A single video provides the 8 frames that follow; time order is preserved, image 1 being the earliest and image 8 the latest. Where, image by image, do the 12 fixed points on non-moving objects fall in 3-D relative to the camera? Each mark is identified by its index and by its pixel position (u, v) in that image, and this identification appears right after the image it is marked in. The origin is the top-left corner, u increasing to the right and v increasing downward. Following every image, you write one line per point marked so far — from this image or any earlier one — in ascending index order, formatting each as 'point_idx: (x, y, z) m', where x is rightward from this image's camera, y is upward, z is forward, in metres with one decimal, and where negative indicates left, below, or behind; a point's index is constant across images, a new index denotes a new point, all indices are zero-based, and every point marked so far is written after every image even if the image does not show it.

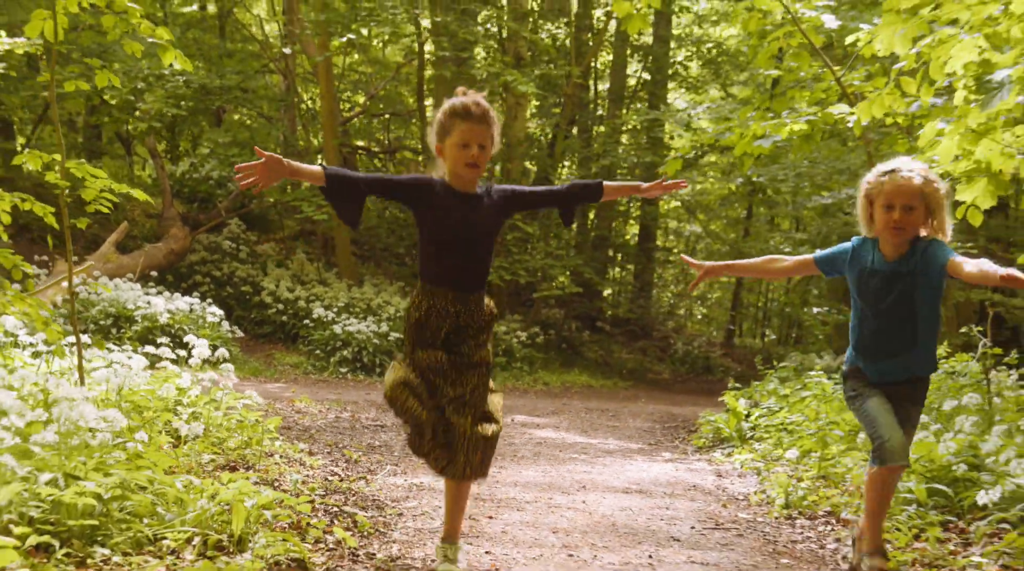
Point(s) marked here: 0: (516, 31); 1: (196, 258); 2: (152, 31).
0: (+0.1, +3.6, +14.5) m
1: (-4.4, +0.4, +14.4) m
2: (-2.1, +1.5, +6.0) m
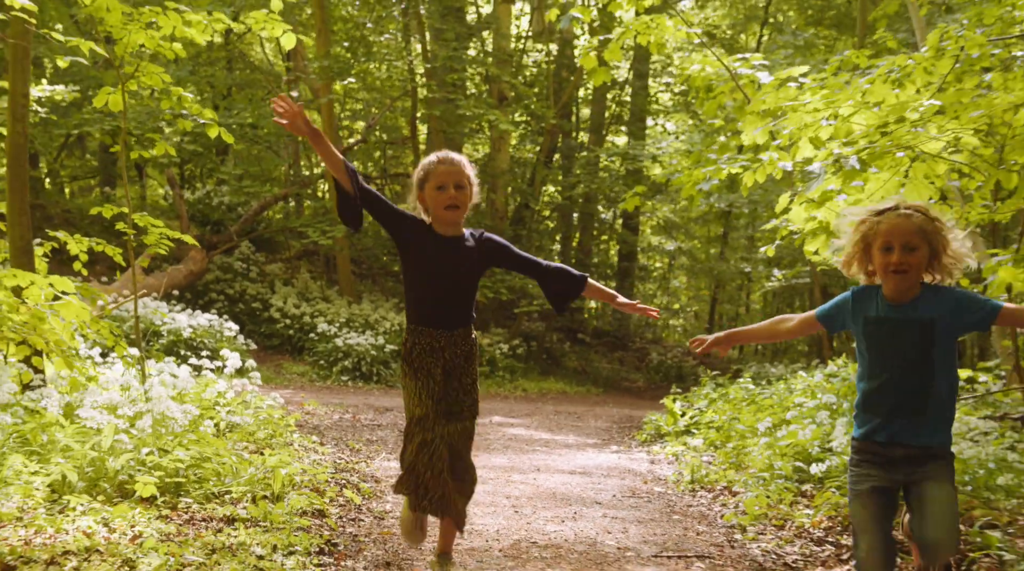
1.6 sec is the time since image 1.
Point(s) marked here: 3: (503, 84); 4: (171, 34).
0: (-0.2, +3.3, +16.1) m
1: (-4.7, +0.1, +15.9) m
2: (-2.3, +1.3, +7.6) m
3: (-0.2, +3.3, +16.7) m
4: (-2.4, +1.8, +7.3) m
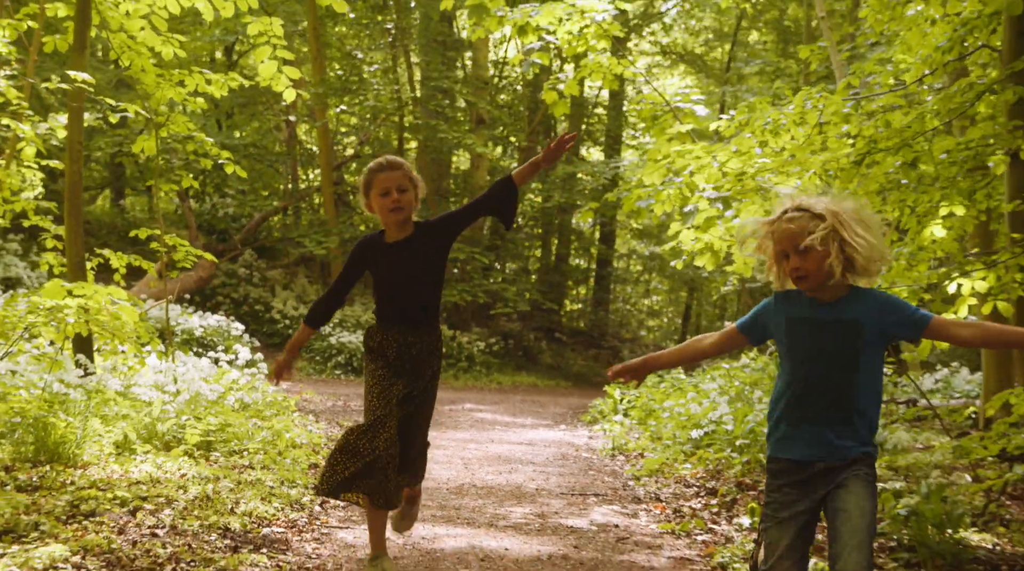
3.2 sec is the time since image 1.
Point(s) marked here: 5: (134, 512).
0: (-0.6, +3.2, +17.9) m
1: (-5.1, 0.0, +17.7) m
2: (-2.7, +1.2, +9.3) m
3: (-0.6, +3.2, +18.5) m
4: (-2.8, +1.7, +9.0) m
5: (-1.8, -1.1, +5.0) m
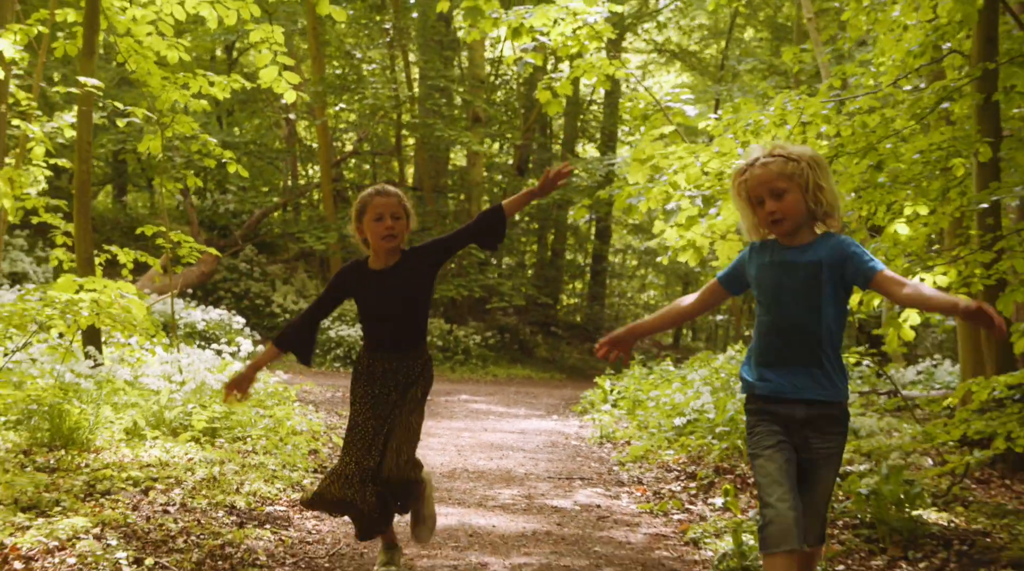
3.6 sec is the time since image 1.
0: (-0.7, +3.3, +18.2) m
1: (-5.2, +0.1, +18.0) m
2: (-2.7, +1.3, +9.7) m
3: (-0.6, +3.3, +18.8) m
4: (-2.9, +1.8, +9.4) m
5: (-1.9, -1.1, +5.4) m
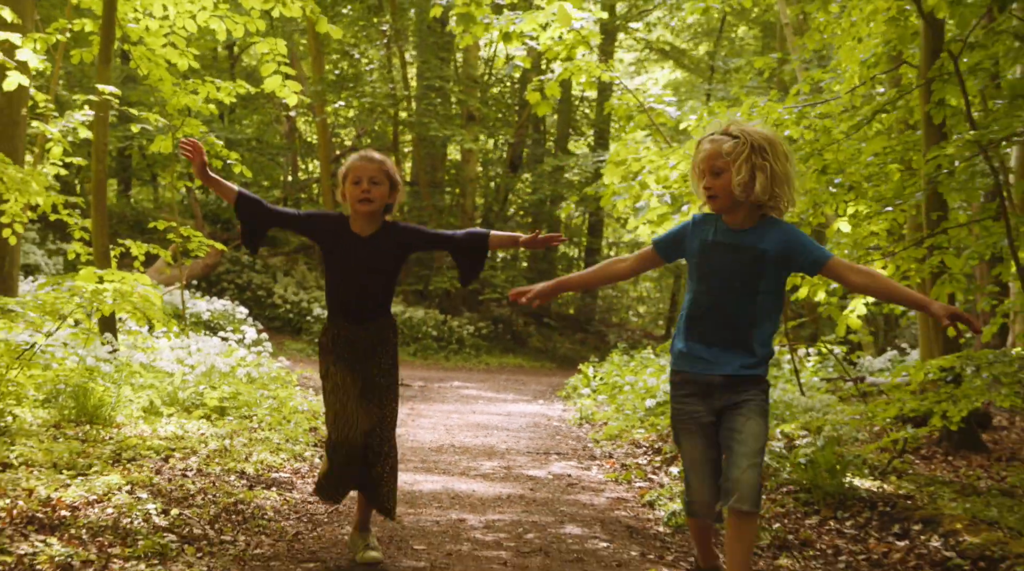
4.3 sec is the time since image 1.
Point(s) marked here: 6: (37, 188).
0: (-0.8, +3.5, +18.9) m
1: (-5.3, +0.3, +18.7) m
2: (-2.9, +1.4, +10.3) m
3: (-0.8, +3.4, +19.5) m
4: (-3.0, +1.8, +10.0) m
5: (-2.1, -1.0, +6.1) m
6: (-3.5, +0.7, +7.5) m
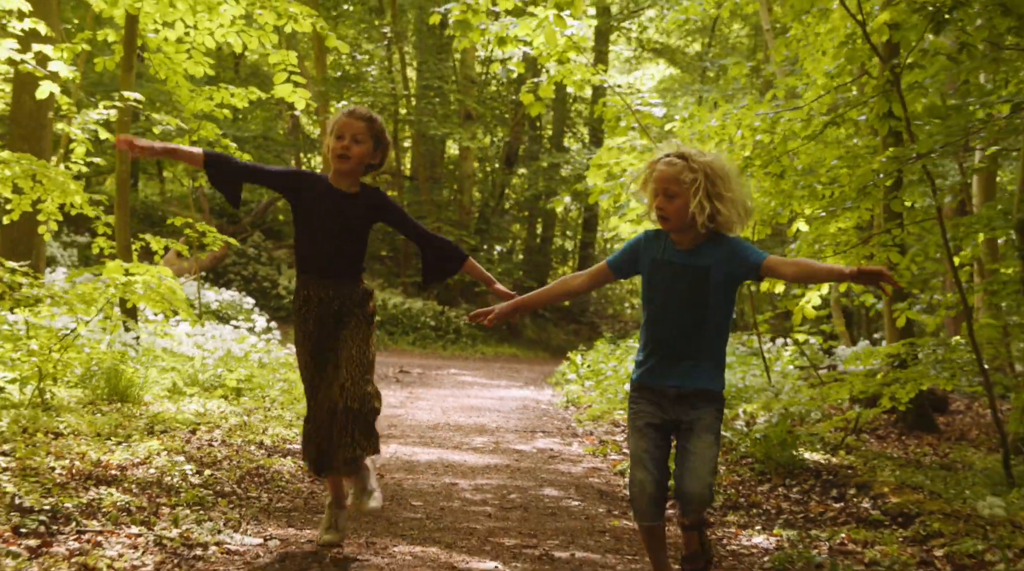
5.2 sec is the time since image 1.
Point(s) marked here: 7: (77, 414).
0: (-0.9, +3.6, +19.6) m
1: (-5.4, +0.5, +19.5) m
2: (-2.9, +1.4, +11.1) m
3: (-0.9, +3.6, +20.2) m
4: (-3.1, +1.9, +10.8) m
5: (-2.1, -1.0, +6.9) m
6: (-3.6, +0.8, +8.2) m
7: (-2.9, -0.9, +6.8) m
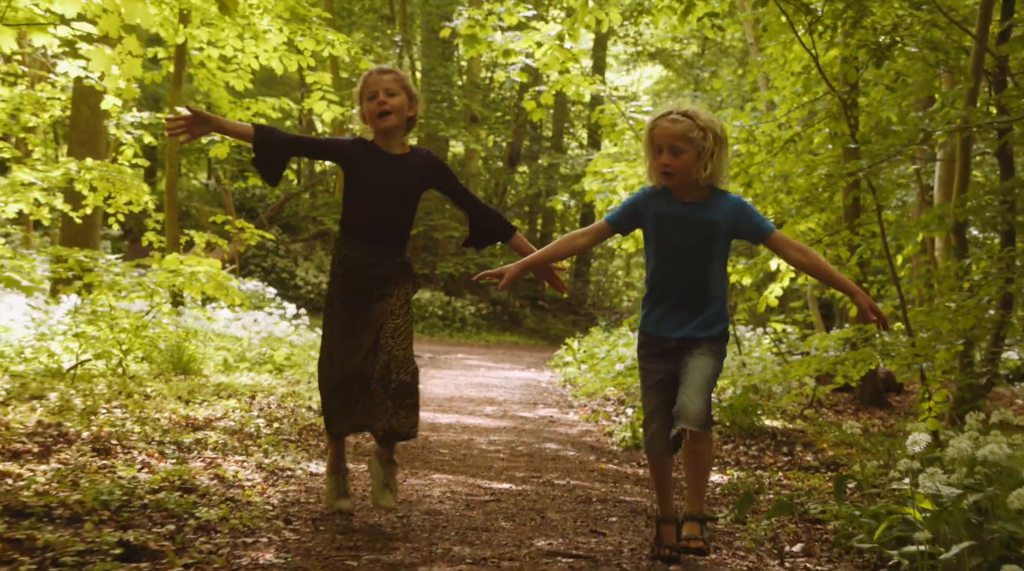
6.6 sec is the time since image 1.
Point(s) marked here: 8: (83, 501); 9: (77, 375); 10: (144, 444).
0: (-0.8, +3.8, +20.9) m
1: (-5.4, +0.6, +20.8) m
2: (-2.9, +1.6, +12.4) m
3: (-0.8, +3.8, +21.5) m
4: (-3.0, +2.0, +12.1) m
5: (-2.1, -0.9, +8.2) m
6: (-3.5, +0.9, +9.6) m
7: (-2.8, -0.8, +8.1) m
8: (-1.7, -0.9, +4.1) m
9: (-3.4, -0.7, +8.0) m
10: (-1.9, -0.8, +5.3) m
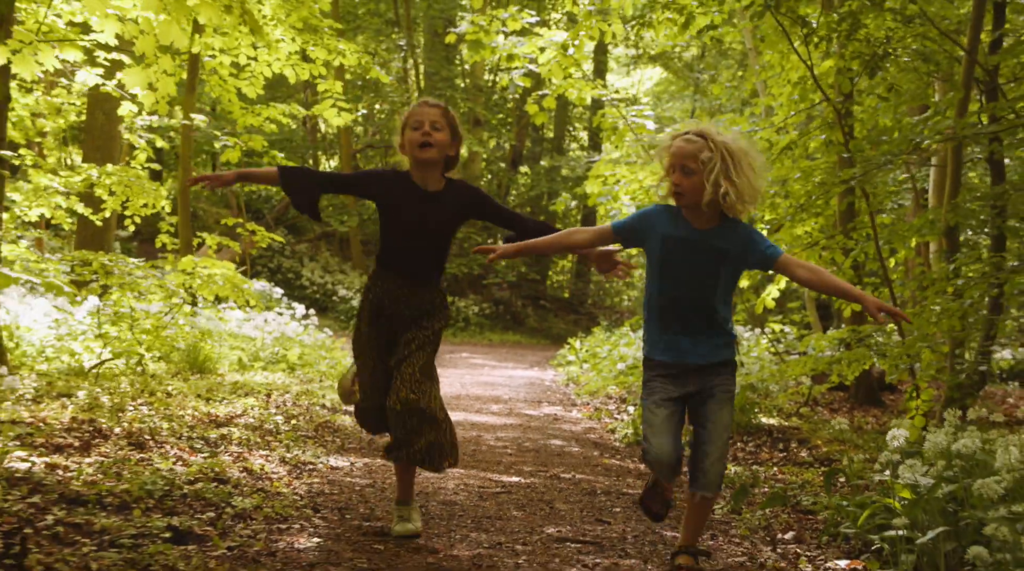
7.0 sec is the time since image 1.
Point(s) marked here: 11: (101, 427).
0: (-0.8, +3.8, +21.2) m
1: (-5.3, +0.6, +21.1) m
2: (-2.8, +1.5, +12.7) m
3: (-0.7, +3.8, +21.8) m
4: (-3.0, +2.0, +12.4) m
5: (-2.0, -0.9, +8.5) m
6: (-3.4, +0.9, +9.9) m
7: (-2.8, -0.8, +8.4) m
8: (-1.7, -0.9, +4.4) m
9: (-3.4, -0.7, +8.3) m
10: (-1.8, -0.8, +5.6) m
11: (-2.3, -0.8, +5.7) m
